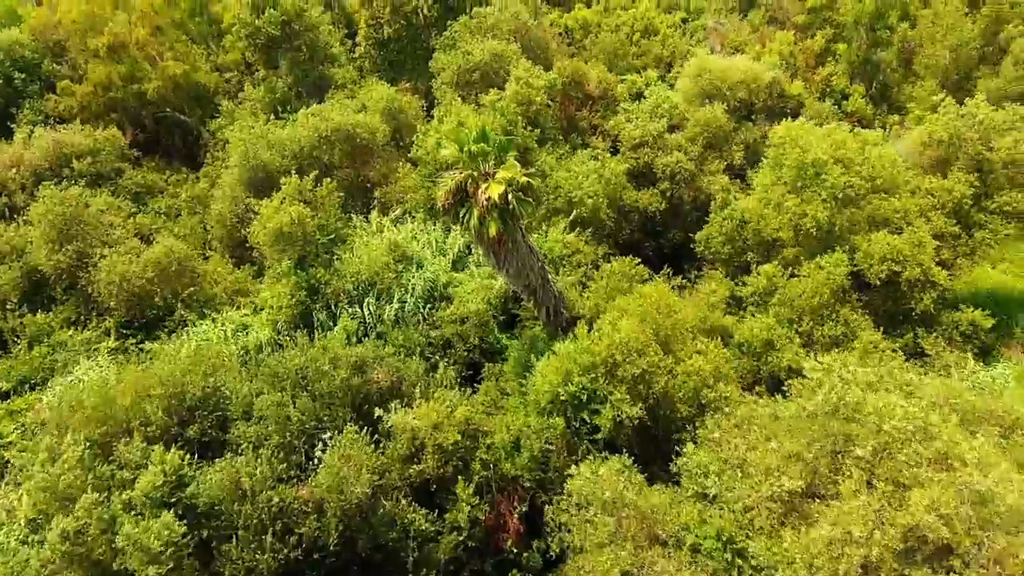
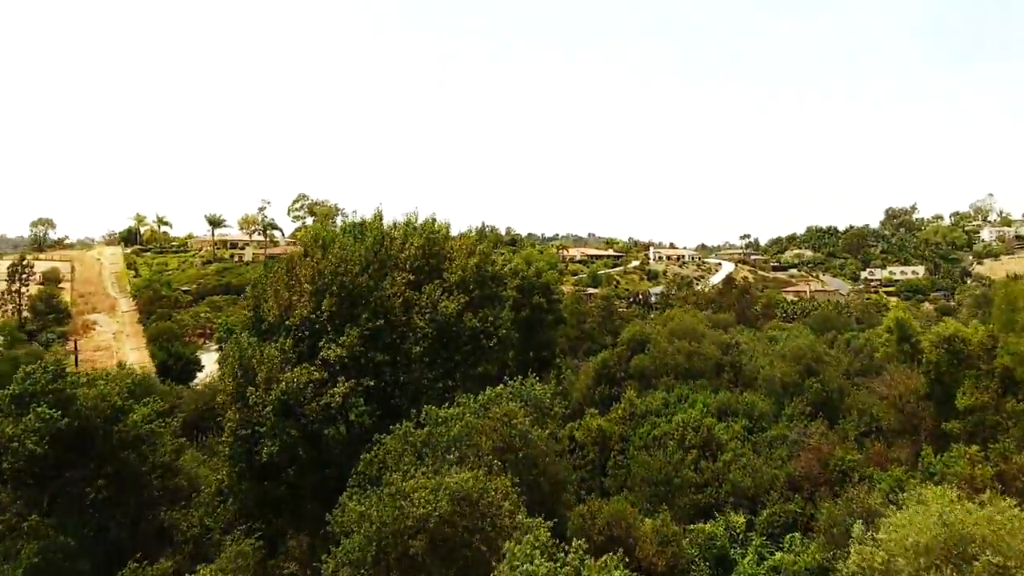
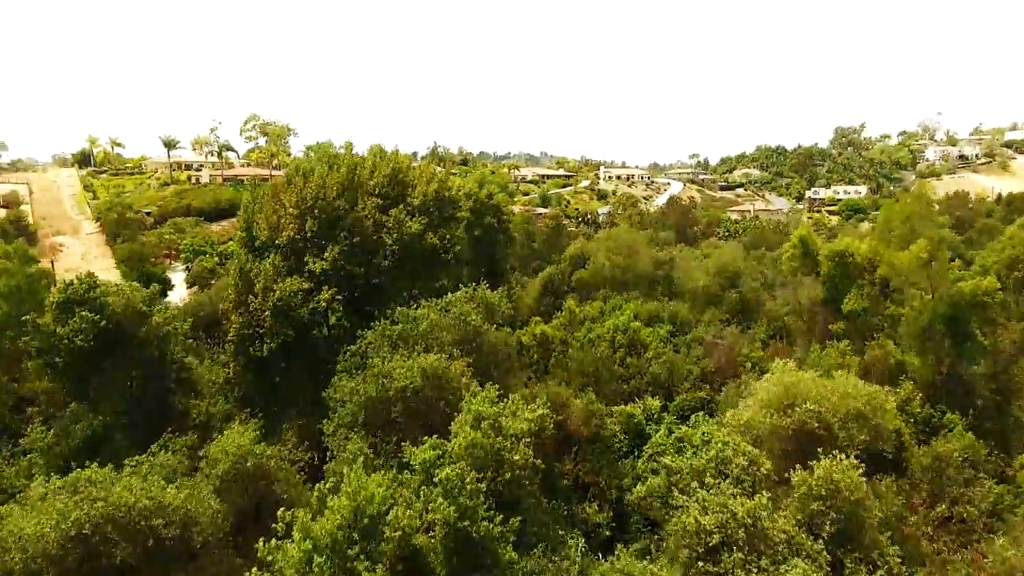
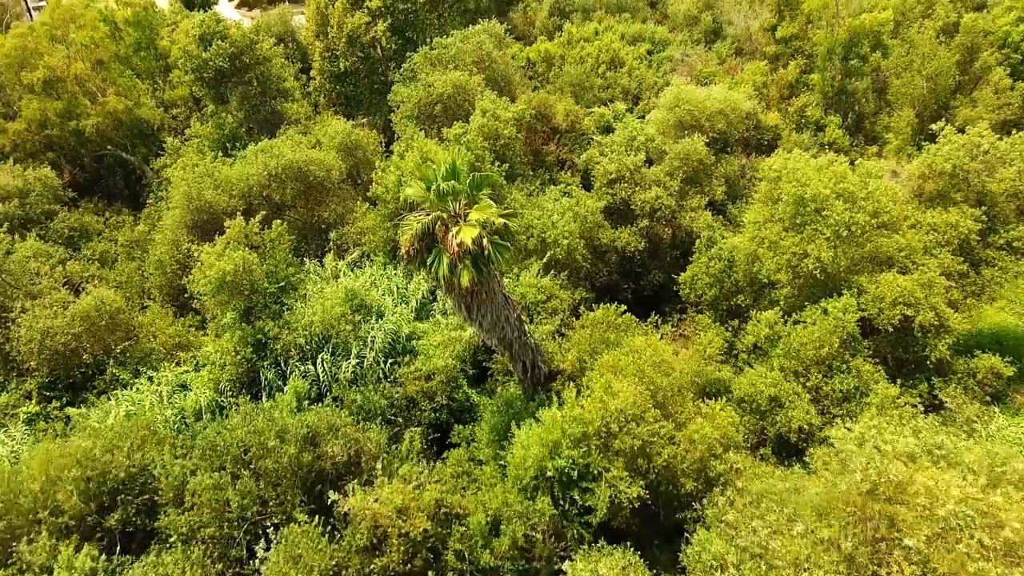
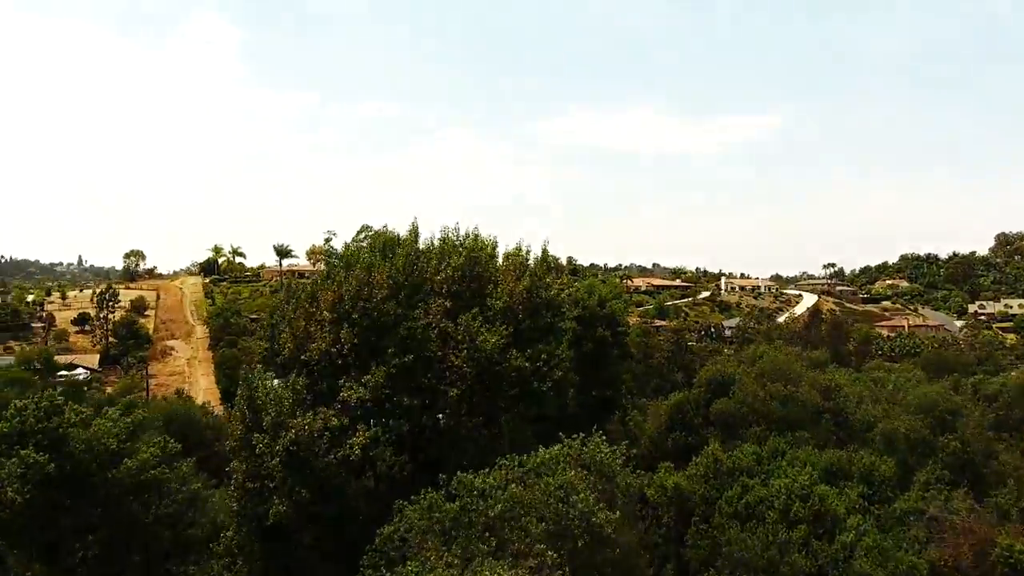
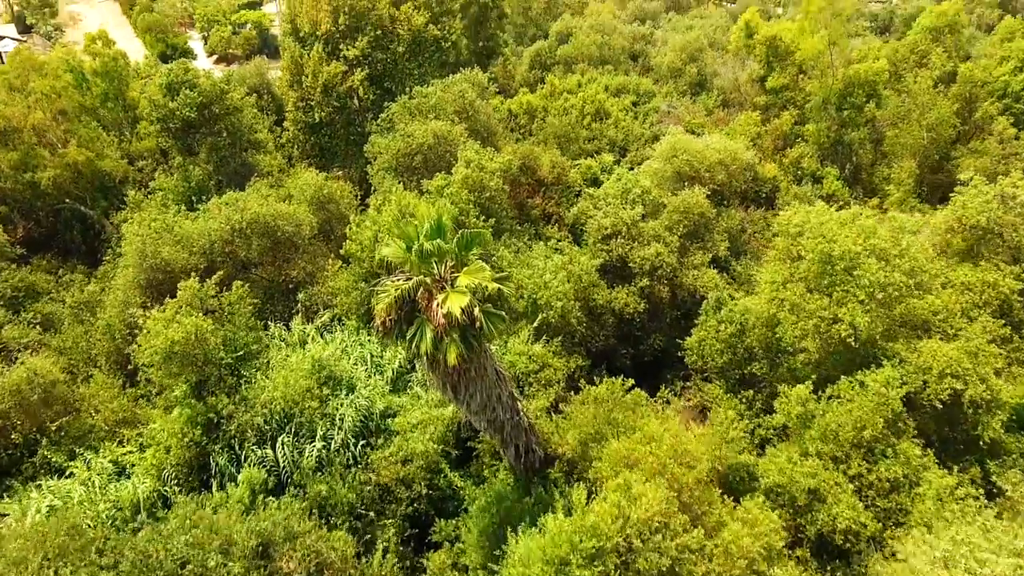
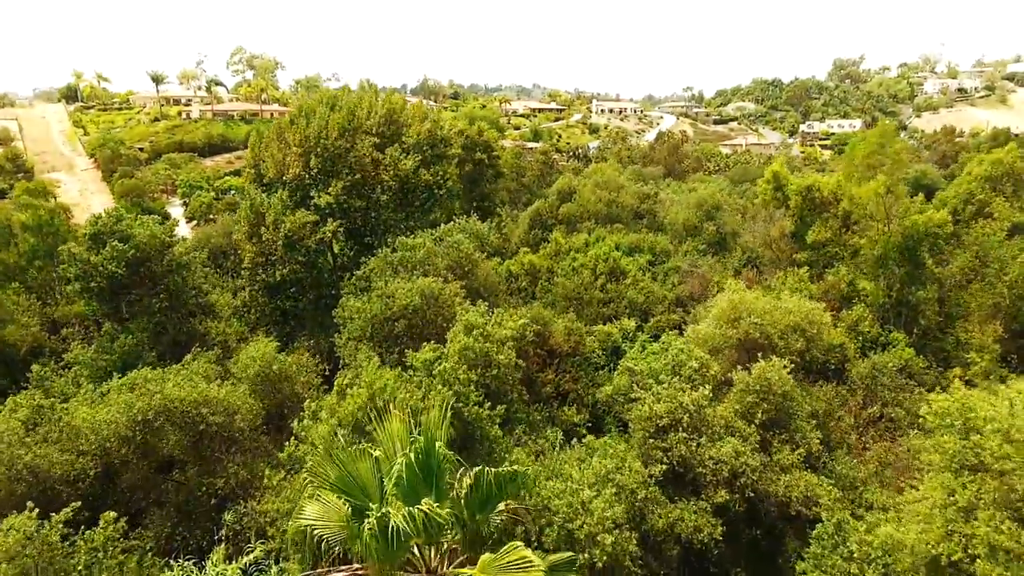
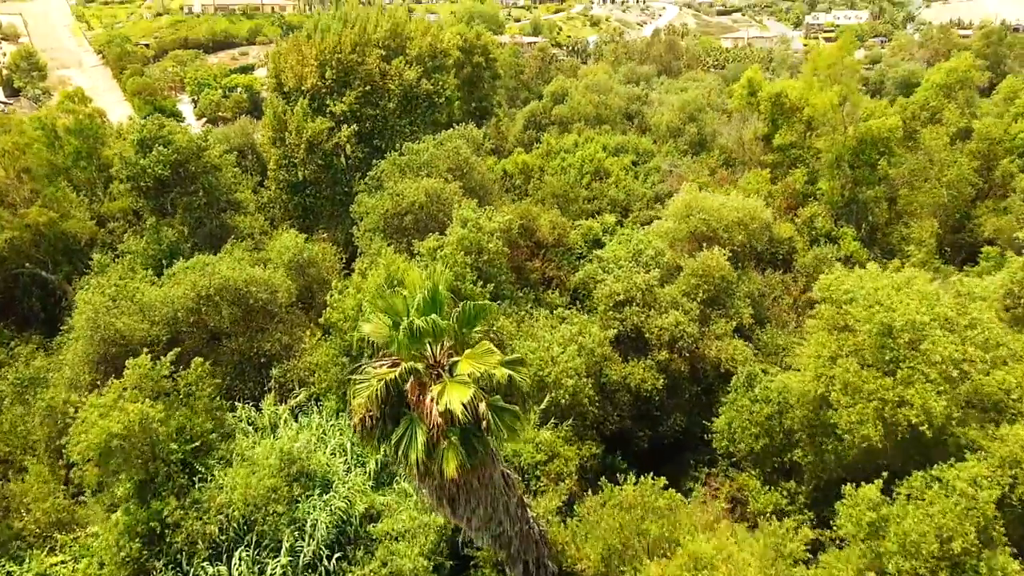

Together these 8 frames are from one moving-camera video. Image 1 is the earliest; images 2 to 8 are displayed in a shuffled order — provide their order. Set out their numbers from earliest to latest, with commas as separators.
4, 6, 8, 7, 3, 2, 5
